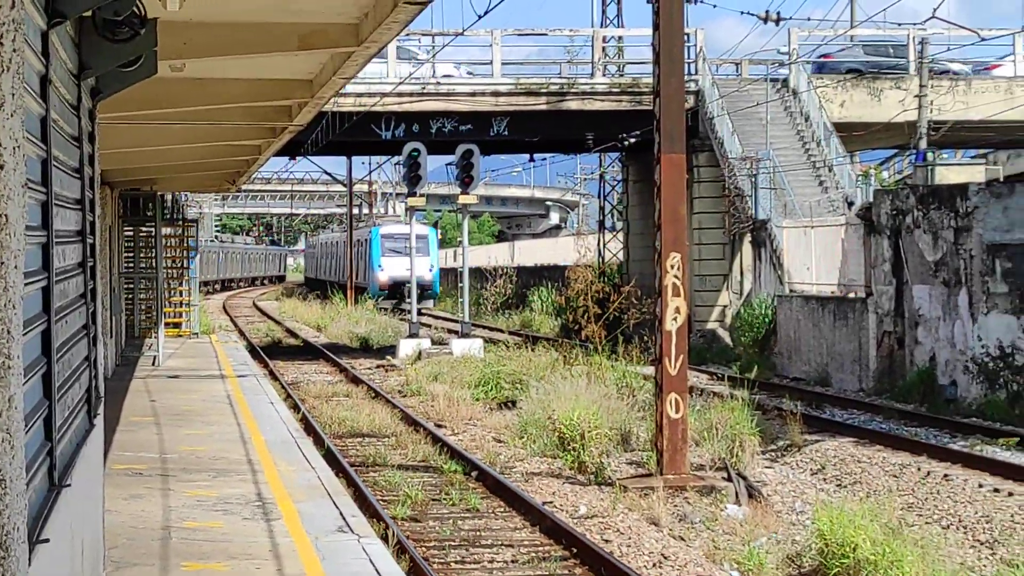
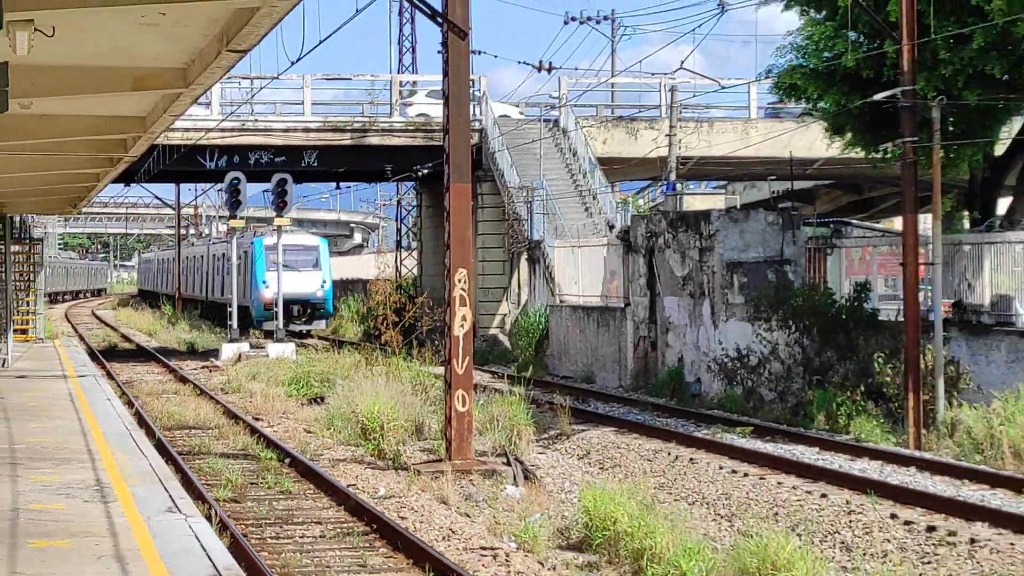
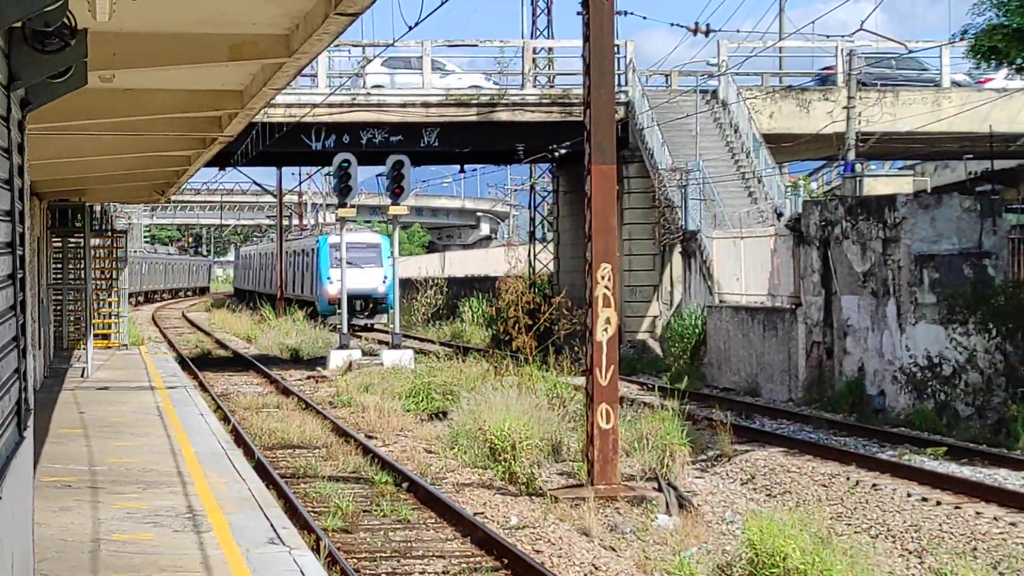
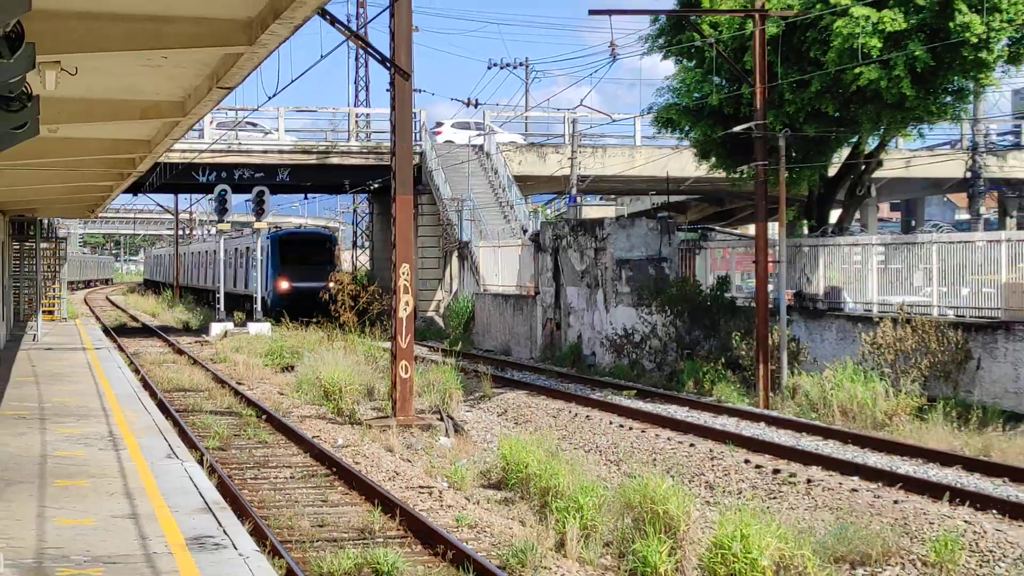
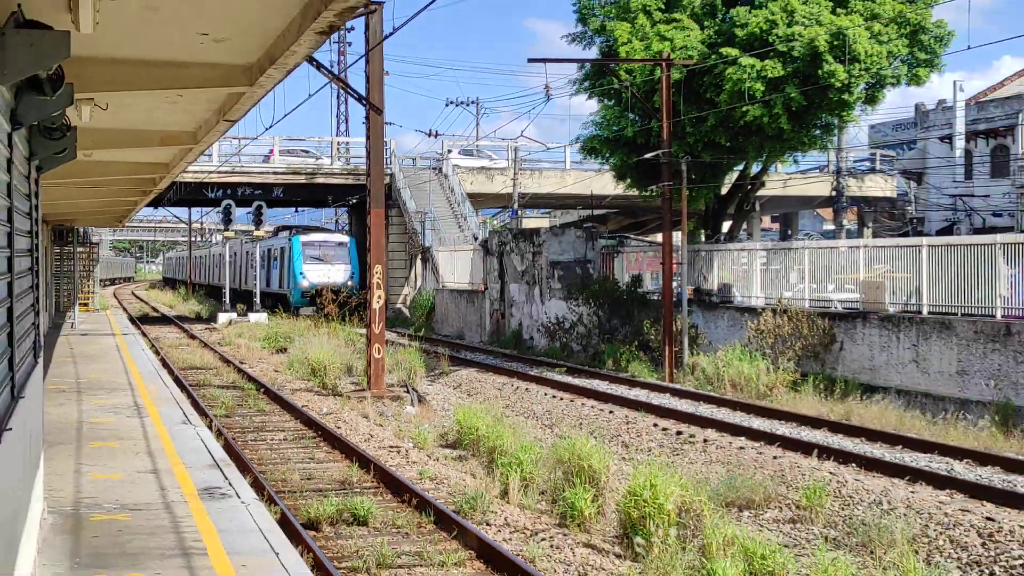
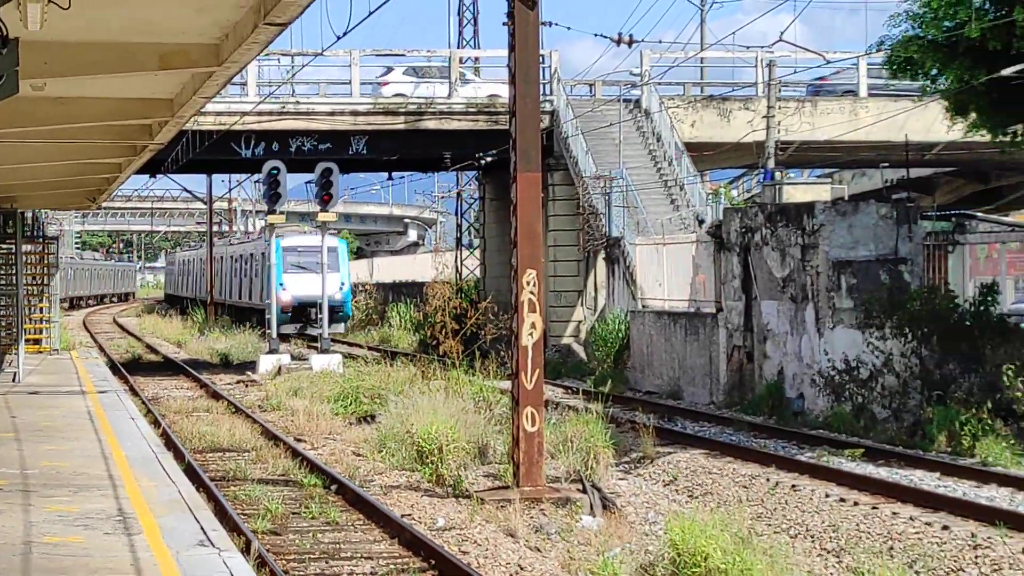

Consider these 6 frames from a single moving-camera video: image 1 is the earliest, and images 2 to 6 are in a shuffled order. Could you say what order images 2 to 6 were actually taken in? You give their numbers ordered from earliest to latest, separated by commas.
3, 6, 2, 4, 5
